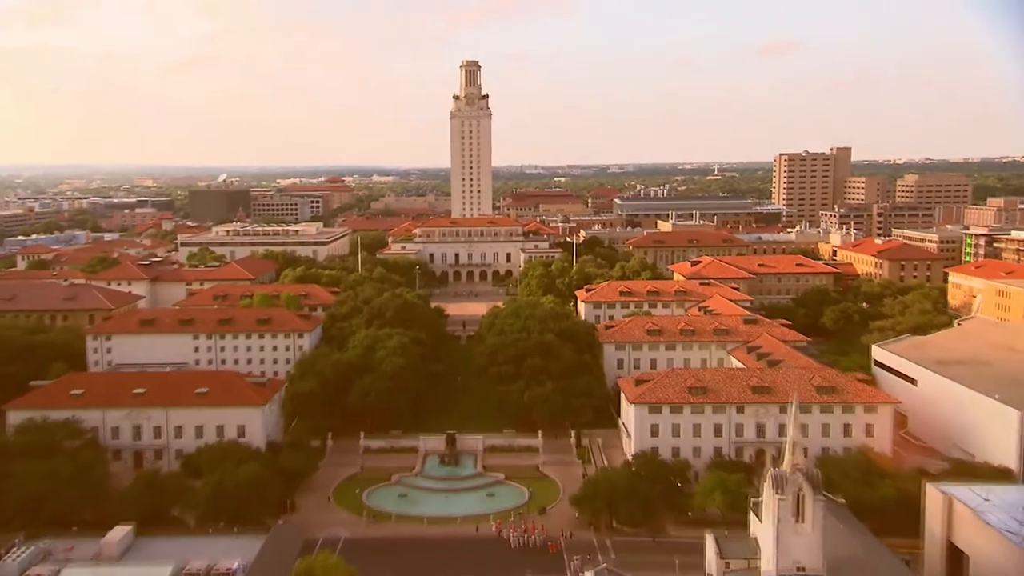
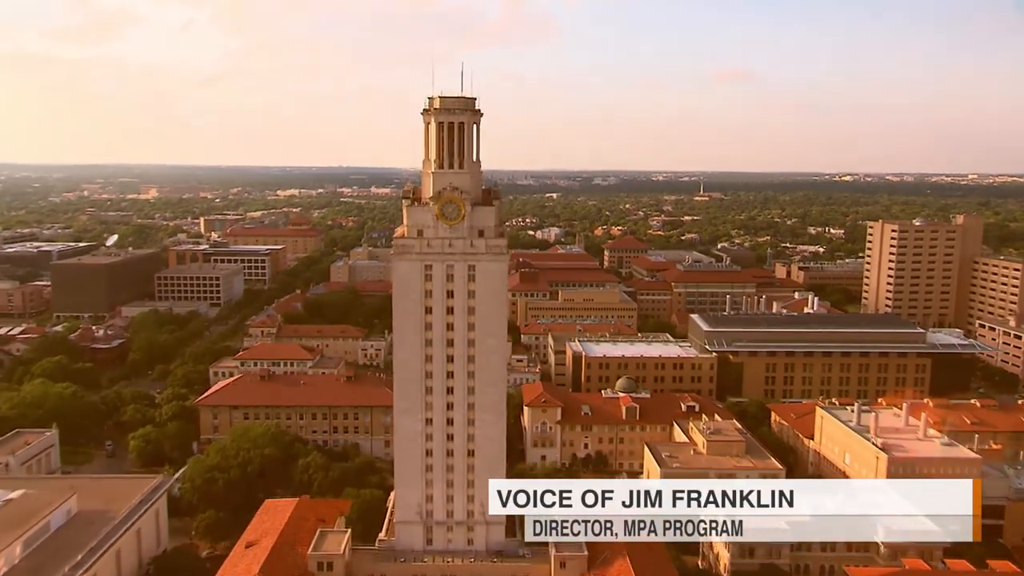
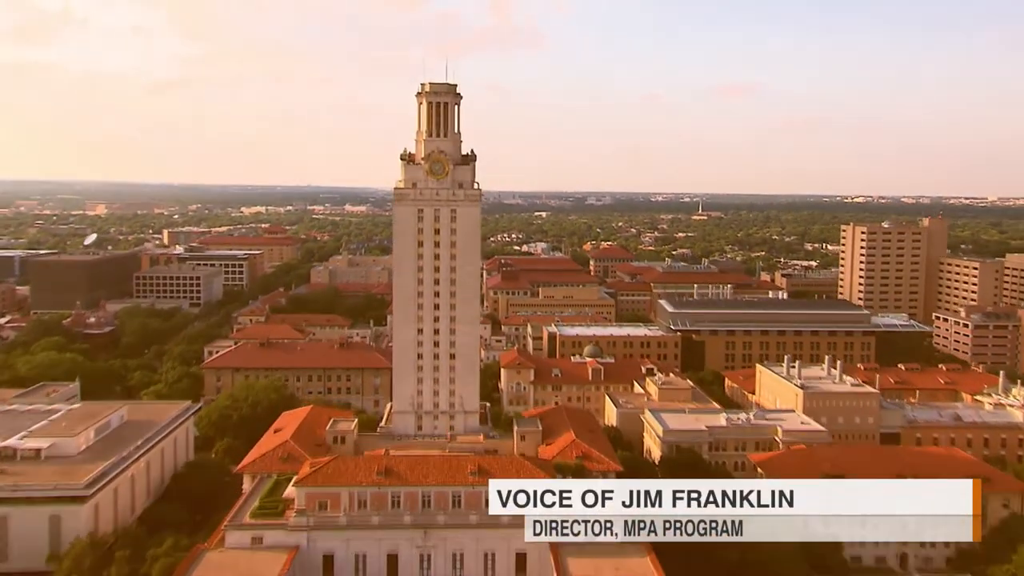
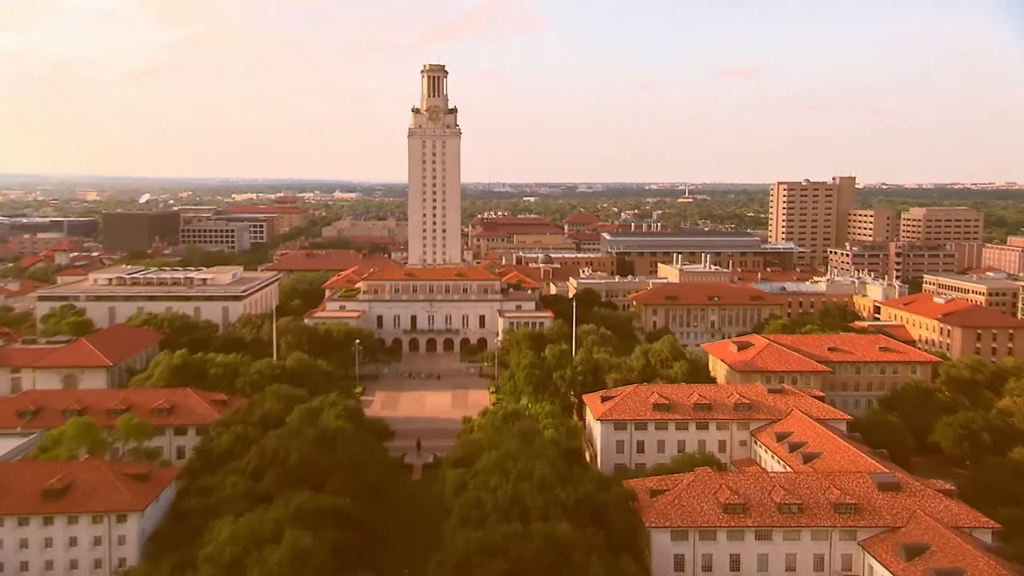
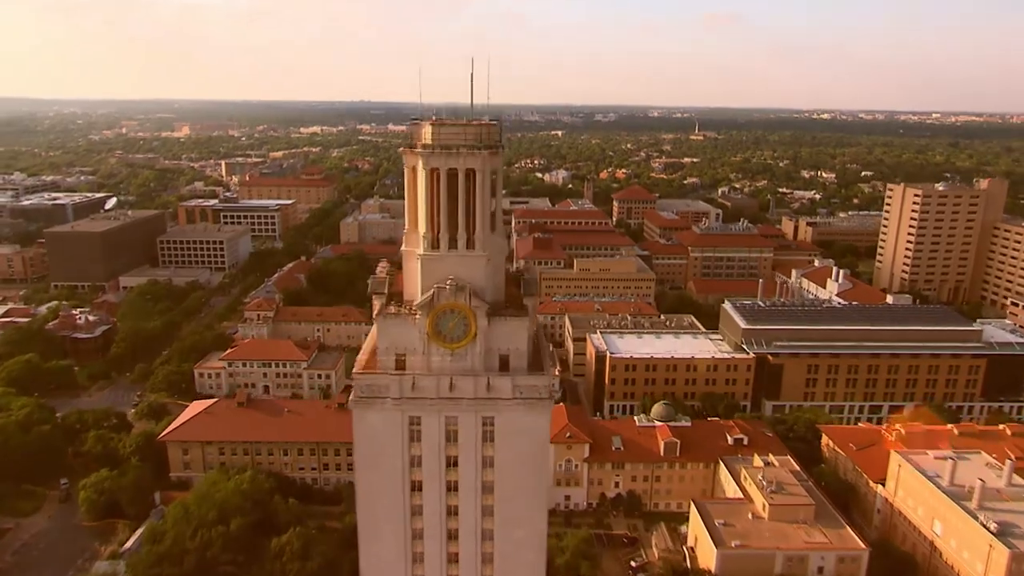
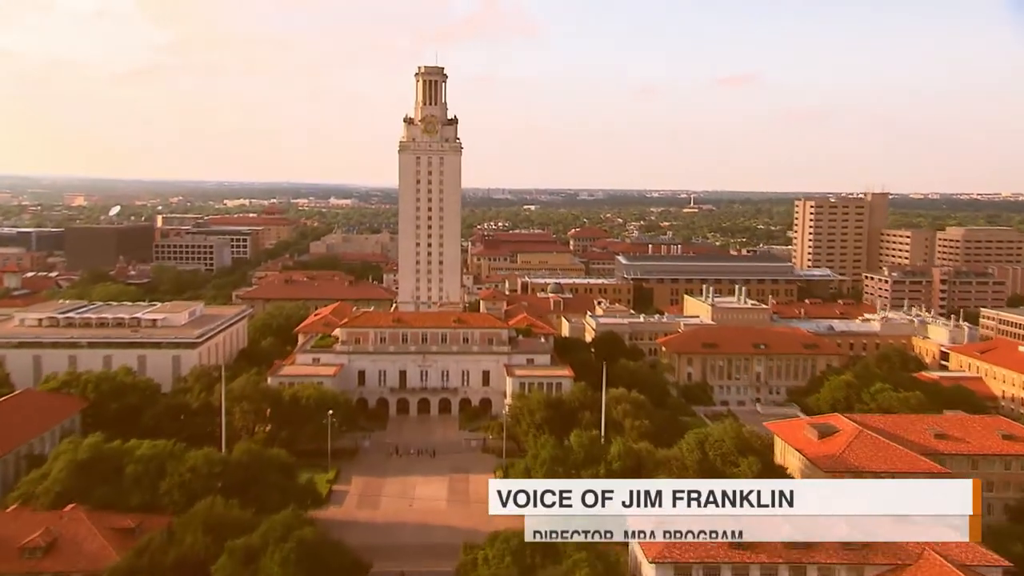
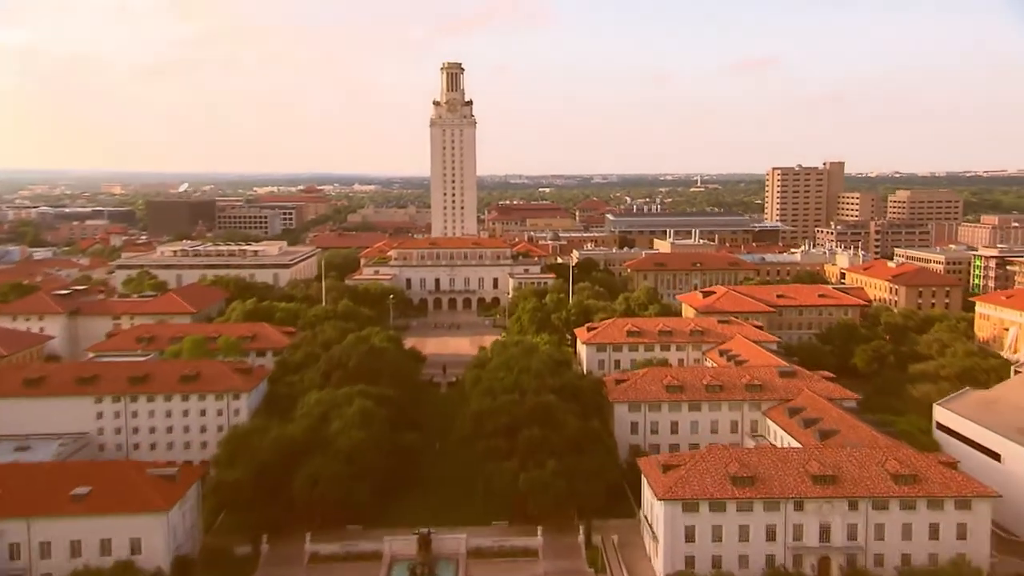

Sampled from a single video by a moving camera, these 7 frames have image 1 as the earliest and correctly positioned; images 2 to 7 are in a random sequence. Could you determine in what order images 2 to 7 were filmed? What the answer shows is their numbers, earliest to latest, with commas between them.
7, 4, 6, 3, 2, 5
